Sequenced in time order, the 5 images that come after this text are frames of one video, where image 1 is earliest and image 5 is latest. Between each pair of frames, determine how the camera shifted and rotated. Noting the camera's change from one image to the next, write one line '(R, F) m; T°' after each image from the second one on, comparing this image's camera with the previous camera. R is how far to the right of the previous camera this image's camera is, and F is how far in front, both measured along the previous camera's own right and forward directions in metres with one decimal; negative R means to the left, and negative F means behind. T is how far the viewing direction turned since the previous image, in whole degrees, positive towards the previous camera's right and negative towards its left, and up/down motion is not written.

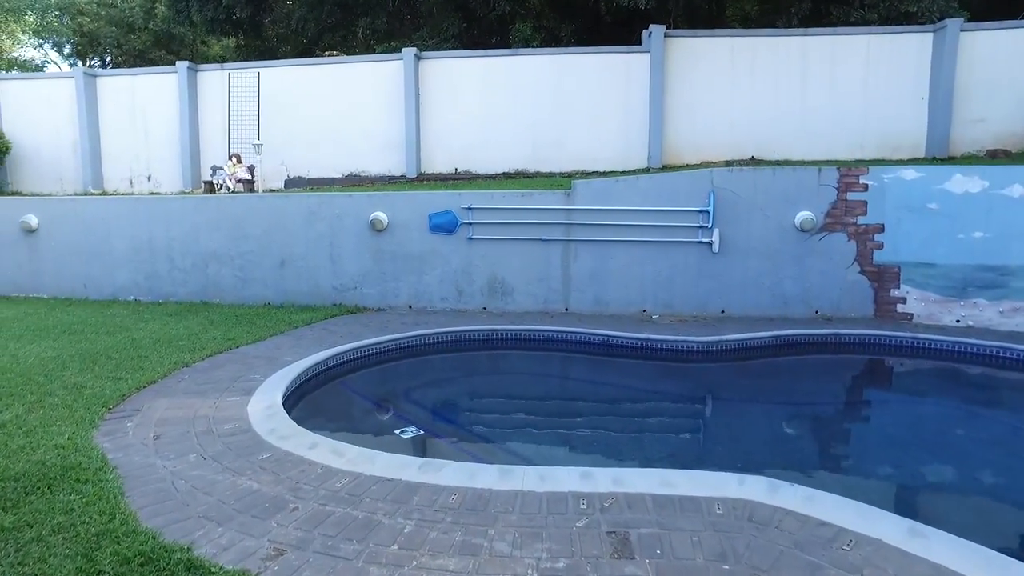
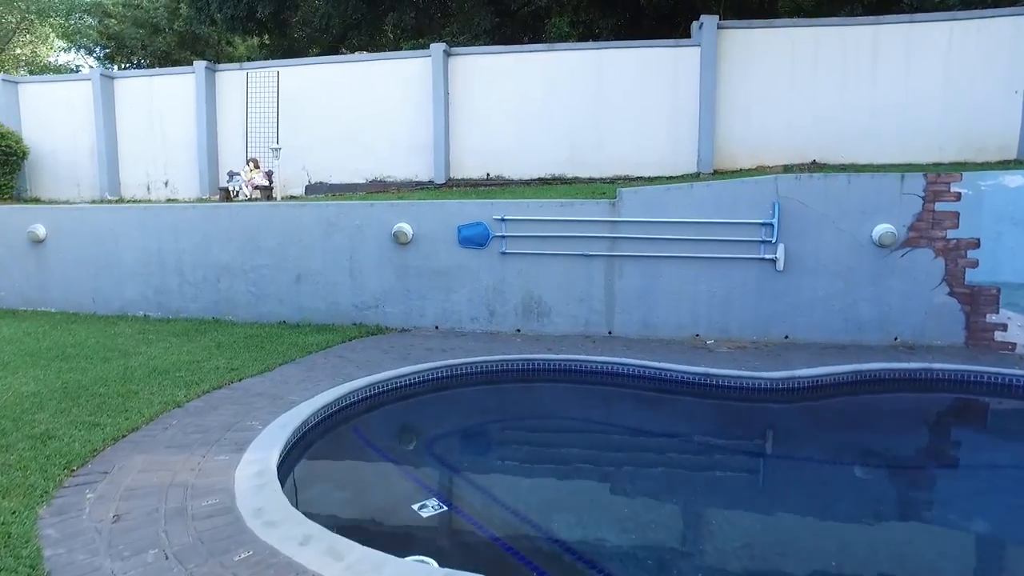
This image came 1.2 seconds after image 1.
(-0.1, +0.9) m; -3°
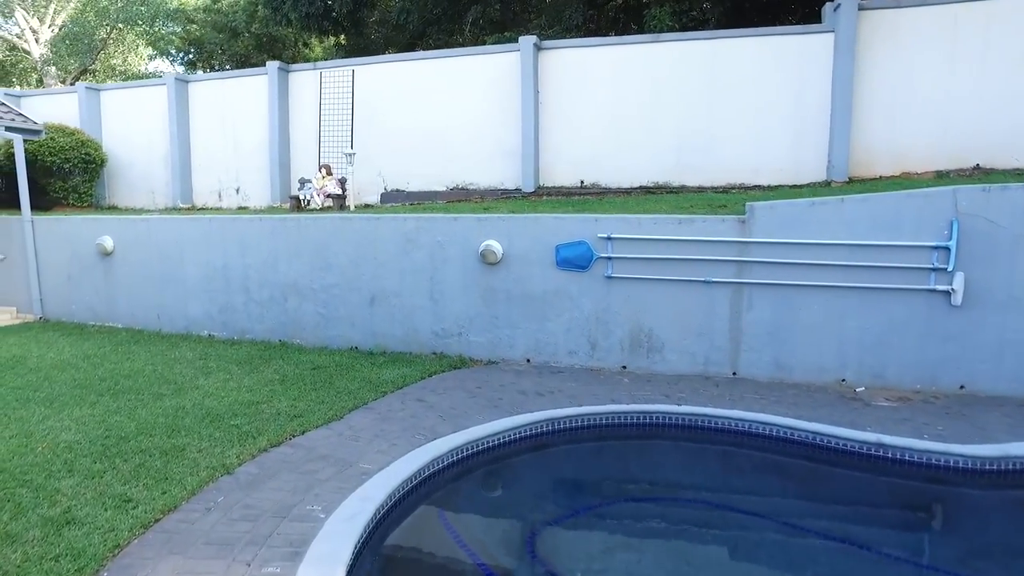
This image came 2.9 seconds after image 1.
(-0.4, +1.1) m; -6°
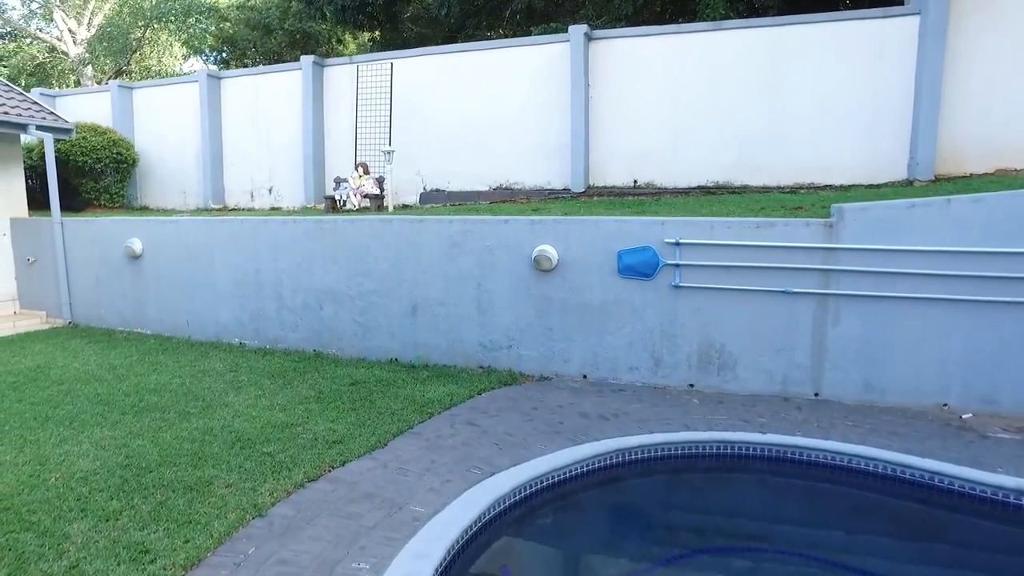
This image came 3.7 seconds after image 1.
(-0.3, +0.6) m; -2°
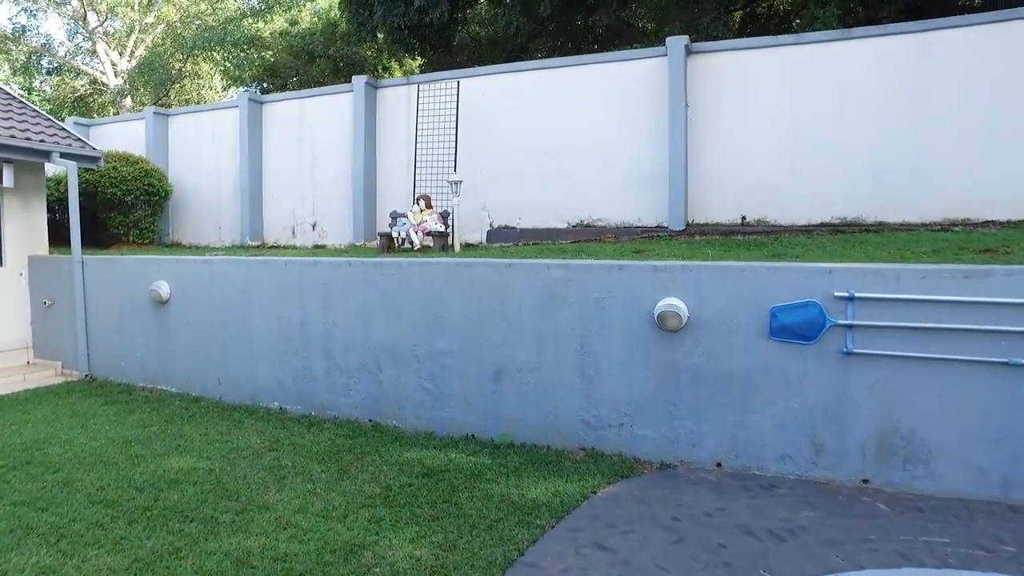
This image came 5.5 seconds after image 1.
(-0.7, +1.4) m; -2°
